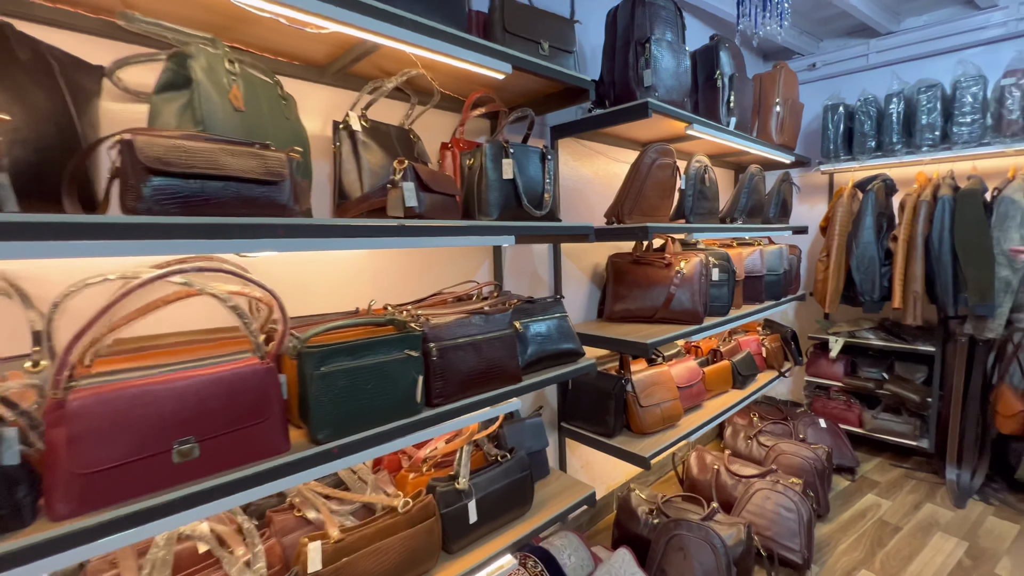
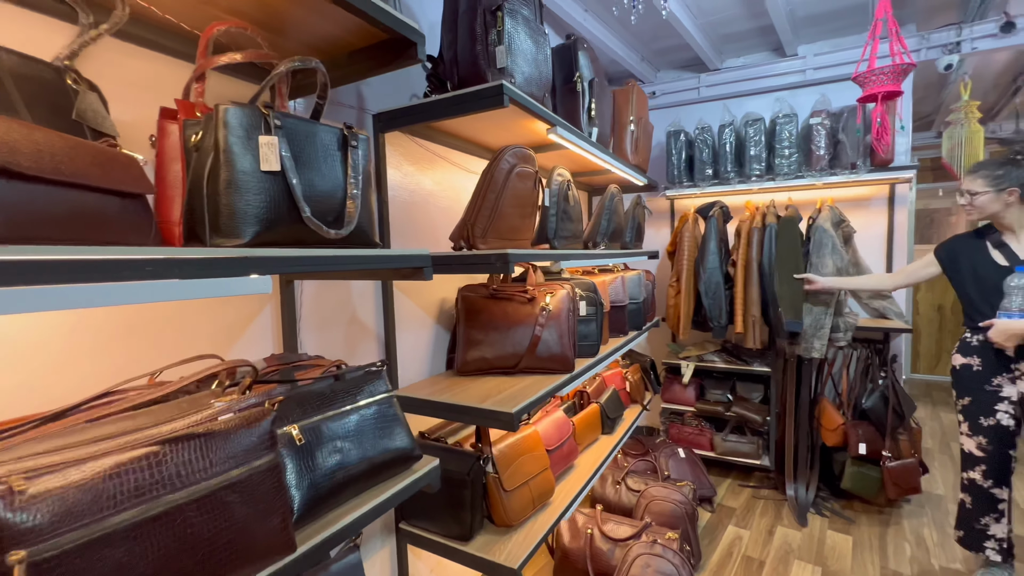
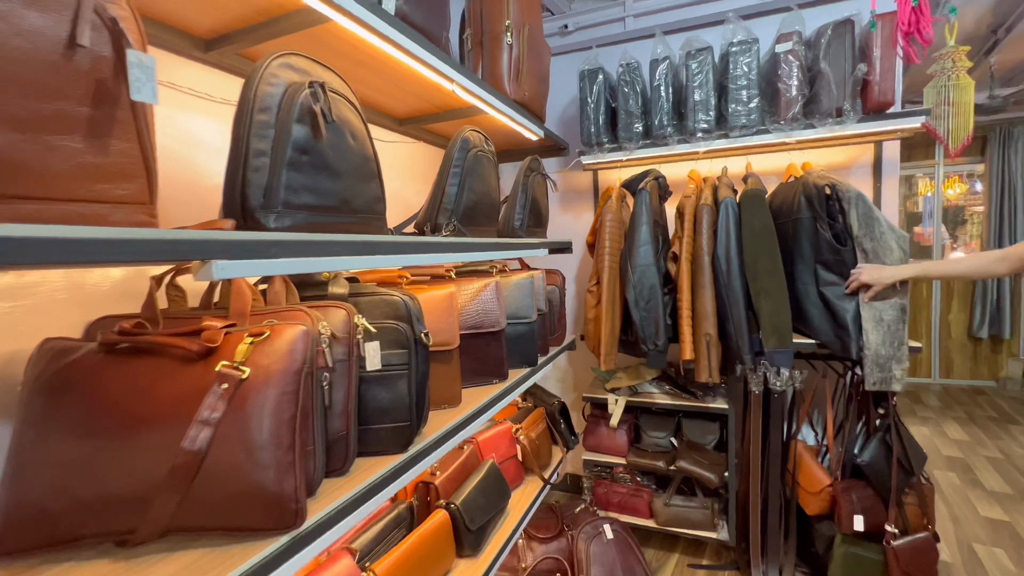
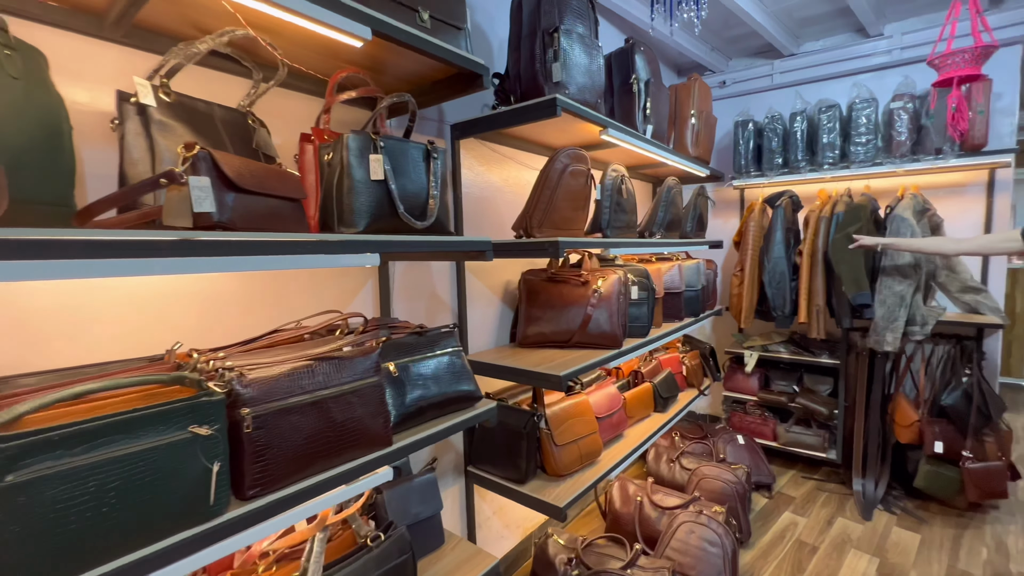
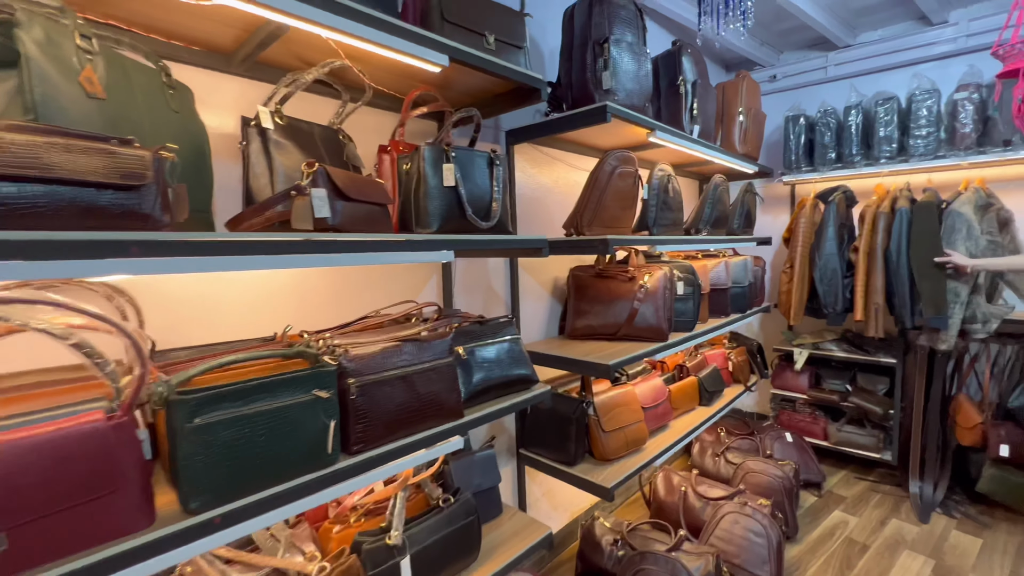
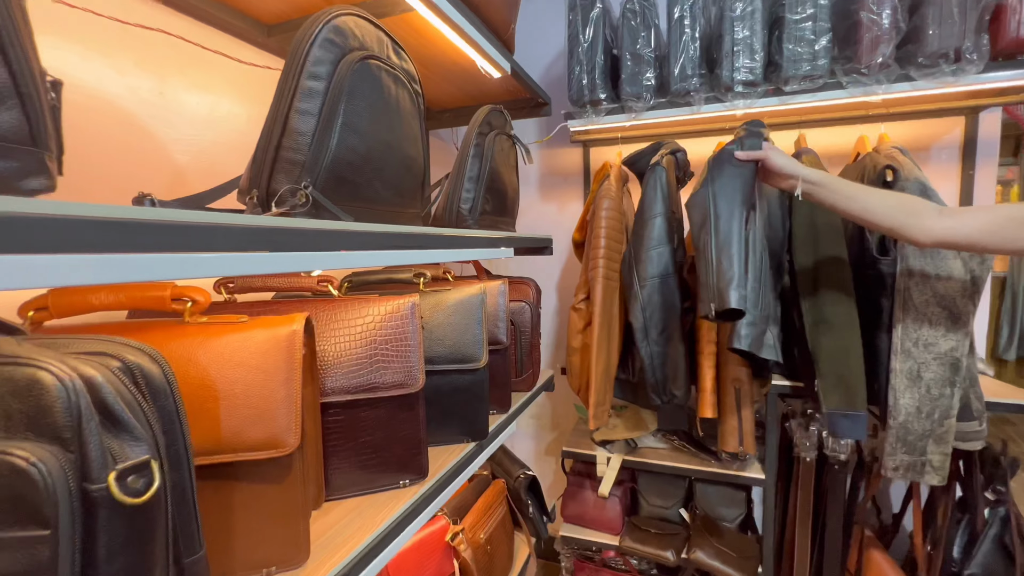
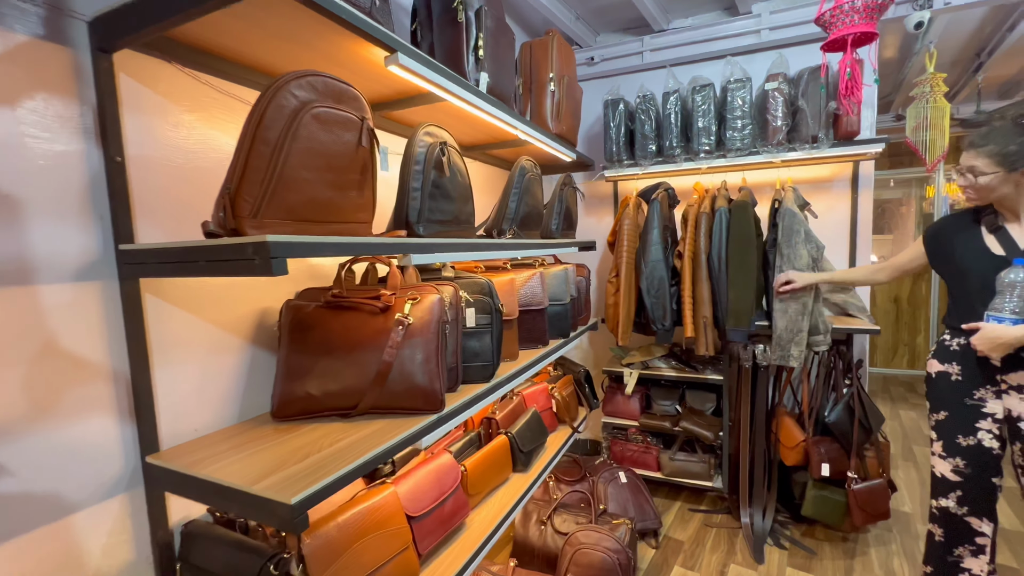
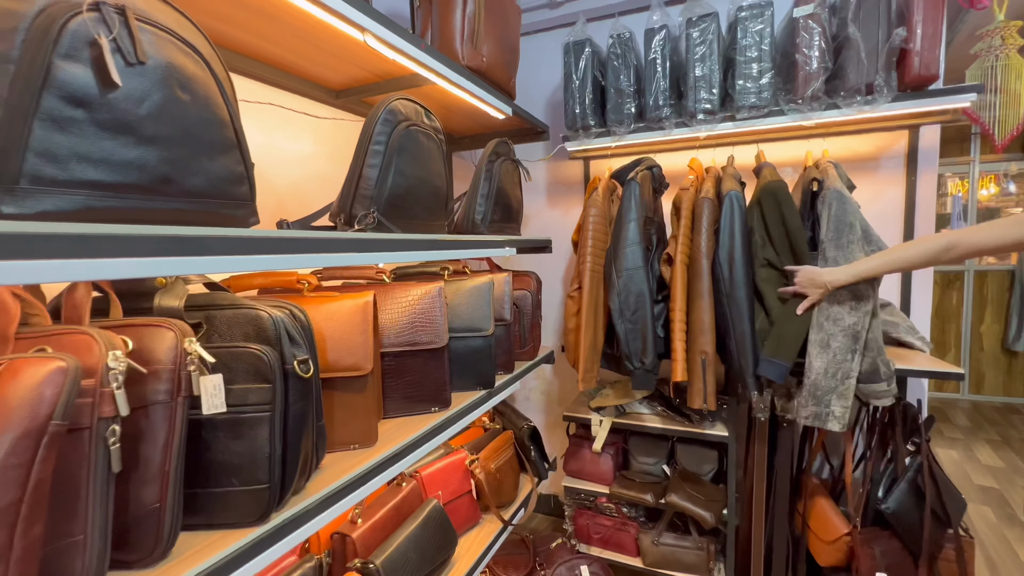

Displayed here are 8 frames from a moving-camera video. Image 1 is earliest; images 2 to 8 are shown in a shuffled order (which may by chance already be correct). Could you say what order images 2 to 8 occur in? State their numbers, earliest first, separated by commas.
5, 4, 2, 7, 3, 8, 6
